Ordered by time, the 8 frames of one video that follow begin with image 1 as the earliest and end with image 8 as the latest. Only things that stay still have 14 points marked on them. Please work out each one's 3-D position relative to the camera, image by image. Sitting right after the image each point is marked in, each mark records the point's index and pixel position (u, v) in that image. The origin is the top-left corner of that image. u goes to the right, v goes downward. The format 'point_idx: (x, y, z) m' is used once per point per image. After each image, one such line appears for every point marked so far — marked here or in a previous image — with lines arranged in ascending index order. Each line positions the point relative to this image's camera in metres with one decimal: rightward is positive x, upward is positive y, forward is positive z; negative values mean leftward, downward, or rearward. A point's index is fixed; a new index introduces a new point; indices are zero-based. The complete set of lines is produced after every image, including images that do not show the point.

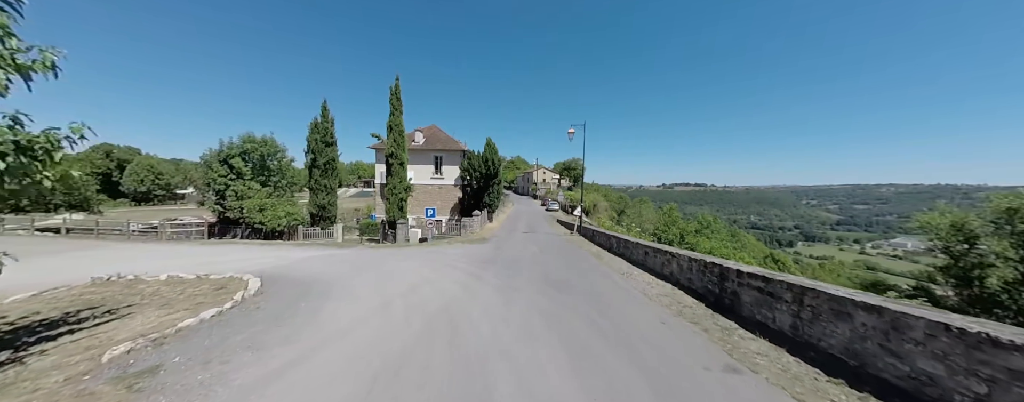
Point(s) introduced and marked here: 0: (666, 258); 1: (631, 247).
0: (+4.5, -1.7, +8.6) m
1: (+4.6, -1.8, +11.4) m
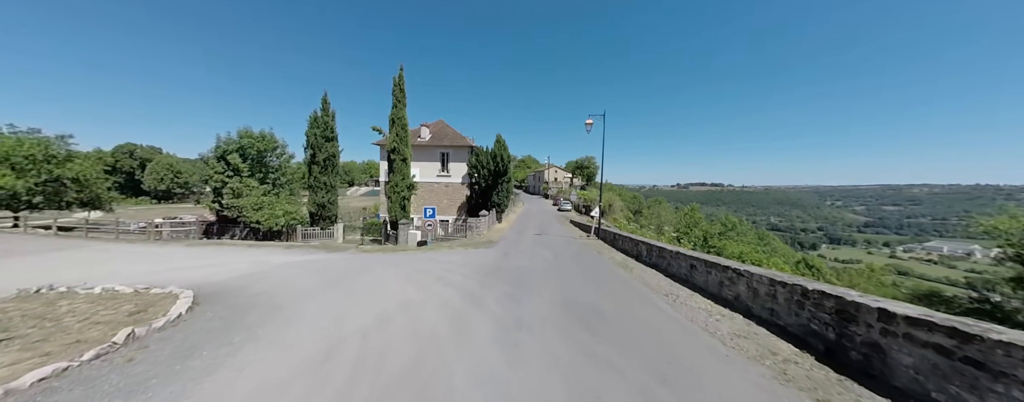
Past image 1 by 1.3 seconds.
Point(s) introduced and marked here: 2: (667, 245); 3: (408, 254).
0: (+4.8, -1.7, +6.5) m
1: (+5.0, -1.7, +9.3) m
2: (+5.2, -1.5, +9.9) m
3: (-4.3, -2.2, +11.8) m
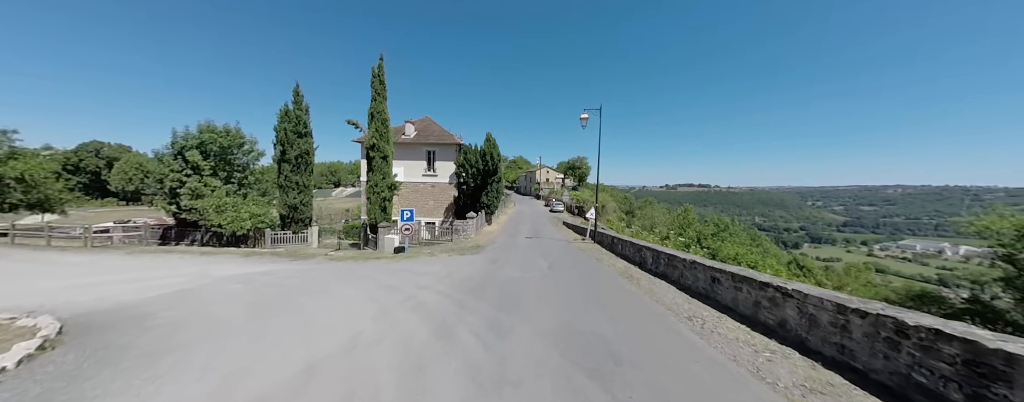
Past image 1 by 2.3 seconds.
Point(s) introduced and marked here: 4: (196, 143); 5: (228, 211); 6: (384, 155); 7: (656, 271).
0: (+4.5, -1.7, +5.2) m
1: (+4.6, -1.7, +8.0) m
2: (+4.8, -1.5, +8.6) m
3: (-4.7, -2.2, +10.2) m
4: (-20.7, +3.8, +19.1) m
5: (-18.3, -0.6, +18.7) m
6: (-8.7, +3.2, +19.9) m
7: (+4.6, -2.3, +9.3) m
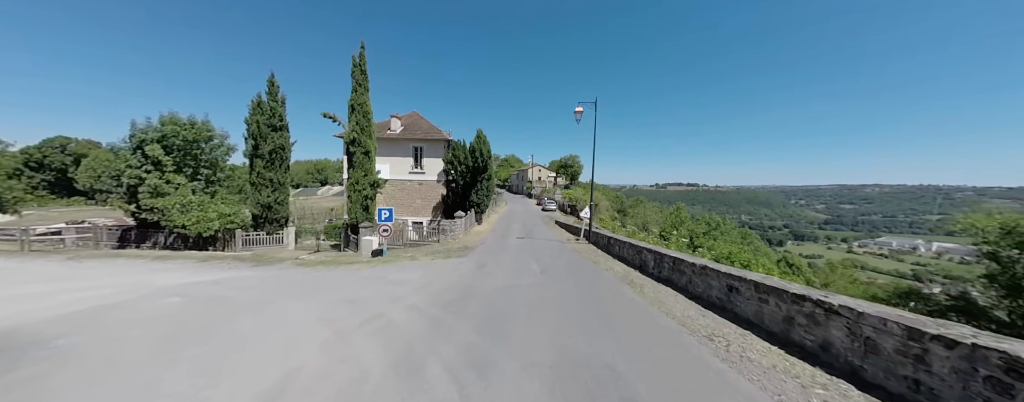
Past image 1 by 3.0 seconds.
0: (+4.3, -1.6, +4.4) m
1: (+4.3, -1.7, +7.2) m
2: (+4.5, -1.4, +7.8) m
3: (-5.0, -2.2, +9.1) m
4: (-21.3, +3.9, +17.5) m
5: (-18.9, -0.6, +17.2) m
6: (-9.4, +3.3, +18.7) m
7: (+4.3, -2.2, +8.5) m
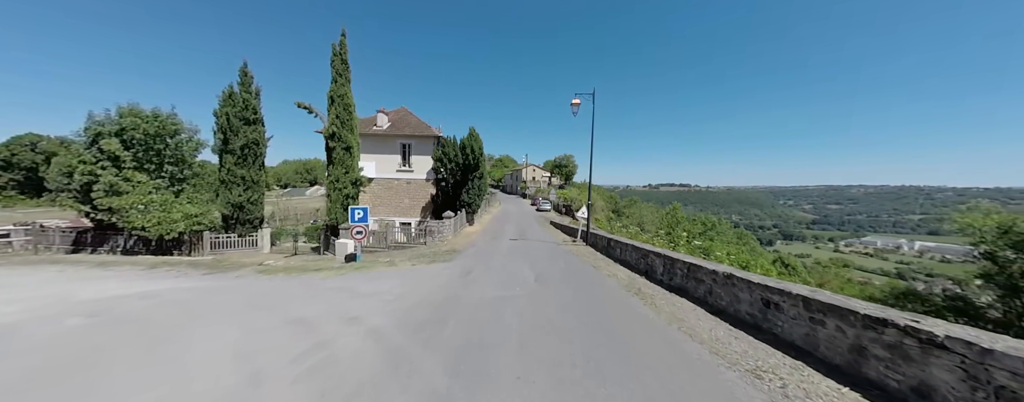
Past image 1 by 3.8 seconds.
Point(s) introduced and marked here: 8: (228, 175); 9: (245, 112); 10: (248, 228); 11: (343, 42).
0: (+4.1, -1.5, +3.3) m
1: (+4.1, -1.6, +6.1) m
2: (+4.3, -1.4, +6.7) m
3: (-5.3, -2.1, +7.9) m
4: (-21.8, +3.9, +16.0) m
5: (-19.3, -0.5, +15.7) m
6: (-9.8, +3.3, +17.3) m
7: (+4.0, -2.1, +7.4) m
8: (-16.7, +1.6, +17.2) m
9: (-15.9, +5.3, +17.4) m
10: (-16.4, -1.6, +18.1) m
11: (-9.8, +9.2, +17.0) m
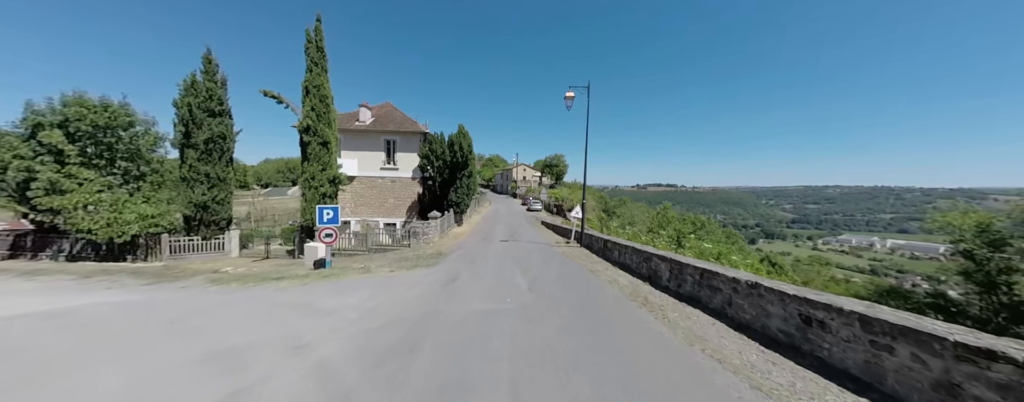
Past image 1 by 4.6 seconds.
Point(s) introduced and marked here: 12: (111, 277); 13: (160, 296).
0: (+4.0, -1.5, +2.5) m
1: (+3.9, -1.6, +5.3) m
2: (+4.1, -1.3, +6.0) m
3: (-5.5, -2.0, +6.8) m
4: (-22.3, +4.0, +14.3) m
5: (-19.8, -0.5, +14.1) m
6: (-10.4, +3.3, +16.1) m
7: (+3.8, -2.1, +6.6) m
8: (-17.3, +1.6, +15.7) m
9: (-16.5, +5.4, +15.9) m
10: (-17.0, -1.6, +16.6) m
11: (-10.4, +9.3, +15.7) m
12: (-12.1, -2.3, +8.7) m
13: (-8.4, -2.2, +7.0) m
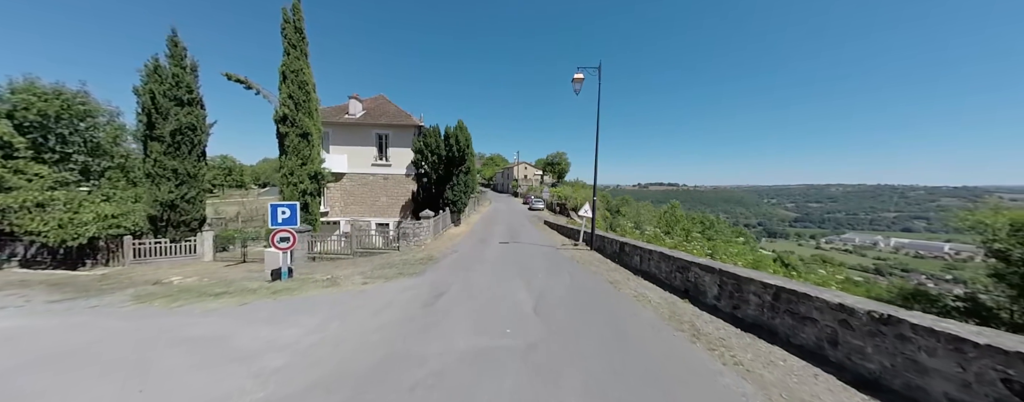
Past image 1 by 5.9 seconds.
0: (+4.0, -1.4, +0.9) m
1: (+3.9, -1.4, +3.7) m
2: (+4.1, -1.2, +4.3) m
3: (-5.5, -2.0, +5.2) m
4: (-22.3, +4.0, +12.8) m
5: (-19.8, -0.4, +12.6) m
6: (-10.3, +3.4, +14.5) m
7: (+3.8, -1.9, +5.0) m
8: (-17.2, +1.7, +14.1) m
9: (-16.5, +5.4, +14.3) m
10: (-16.9, -1.5, +15.0) m
11: (-10.4, +9.4, +14.1) m
12: (-12.0, -2.2, +7.2) m
13: (-8.4, -2.2, +5.4) m
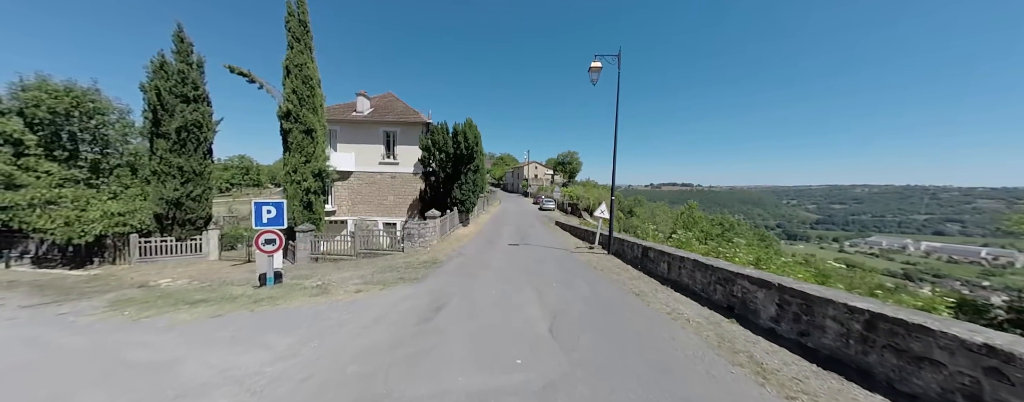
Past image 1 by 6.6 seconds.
0: (+4.0, -1.4, -0.1) m
1: (+4.0, -1.4, +2.7) m
2: (+4.2, -1.2, +3.3) m
3: (-5.3, -1.9, +4.5) m
4: (-21.8, +4.1, +12.8) m
5: (-19.3, -0.3, +12.5) m
6: (-9.8, +3.5, +14.0) m
7: (+3.9, -1.9, +4.0) m
8: (-16.7, +1.8, +13.9) m
9: (-15.9, +5.5, +14.1) m
10: (-16.4, -1.4, +14.8) m
11: (-9.8, +9.4, +13.6) m
12: (-11.8, -2.1, +6.8) m
13: (-8.2, -2.1, +4.8) m
